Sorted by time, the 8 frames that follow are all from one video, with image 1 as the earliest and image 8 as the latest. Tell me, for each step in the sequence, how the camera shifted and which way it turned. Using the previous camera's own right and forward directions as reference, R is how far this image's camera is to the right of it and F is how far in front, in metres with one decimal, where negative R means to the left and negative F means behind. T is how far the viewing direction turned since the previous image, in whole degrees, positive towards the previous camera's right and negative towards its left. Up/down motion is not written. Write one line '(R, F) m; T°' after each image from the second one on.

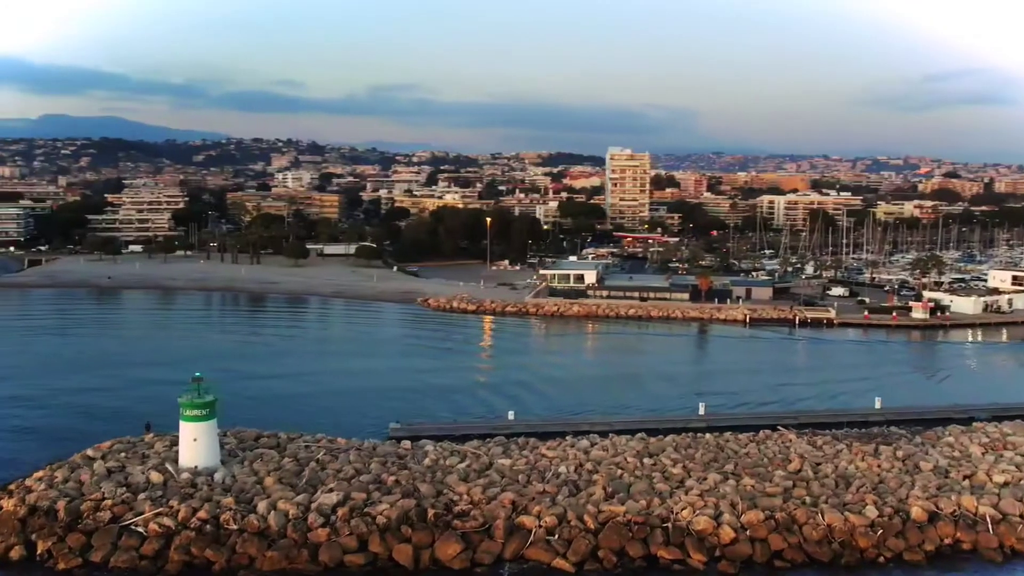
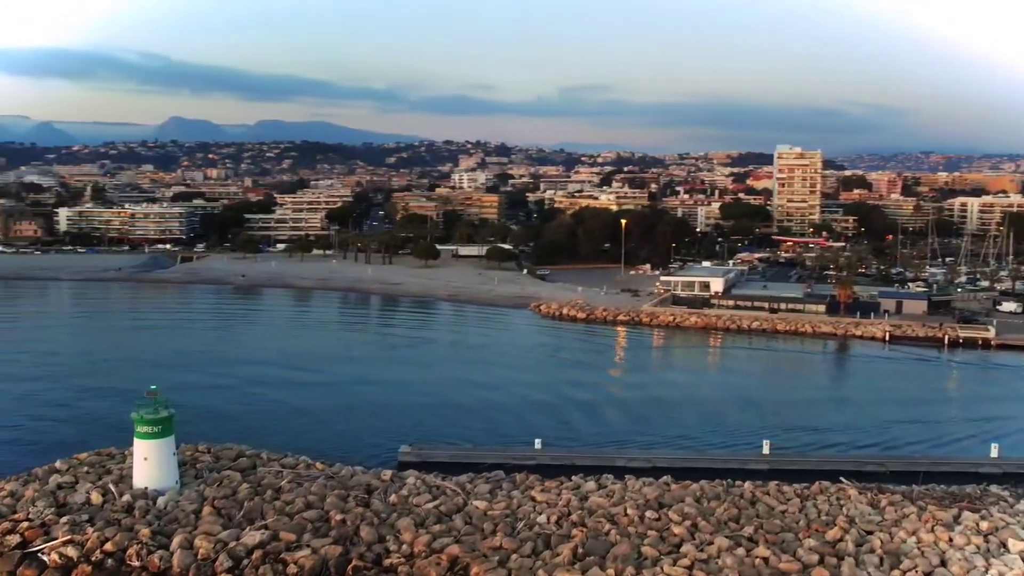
(+2.4, +2.3) m; -12°
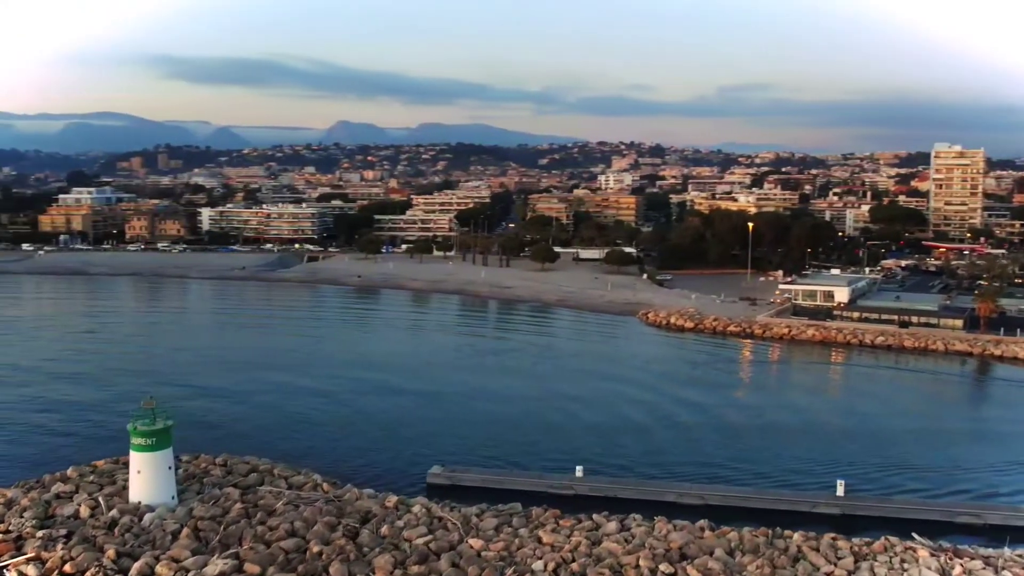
(+1.5, +1.5) m; -9°
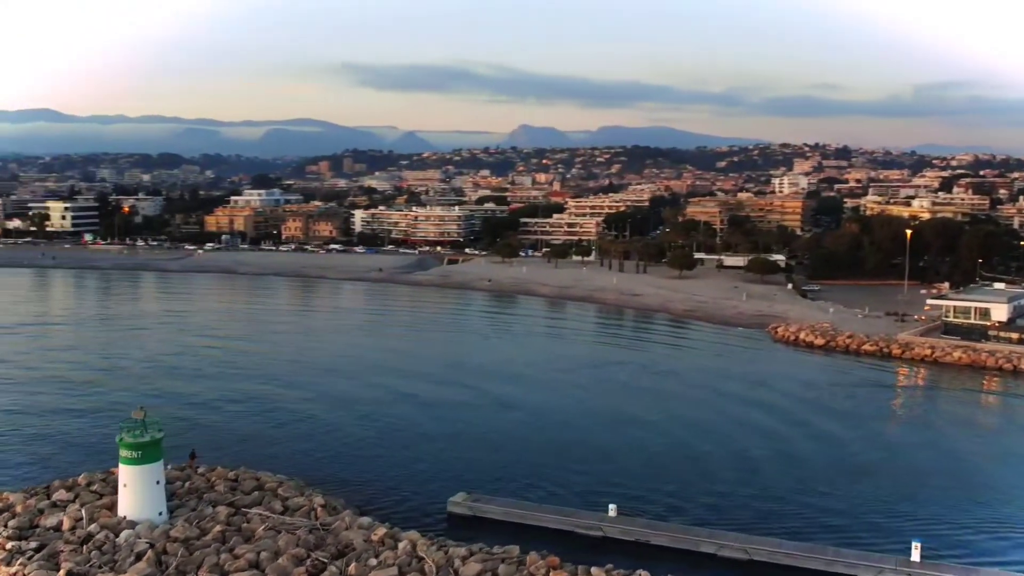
(+1.7, +1.5) m; -11°
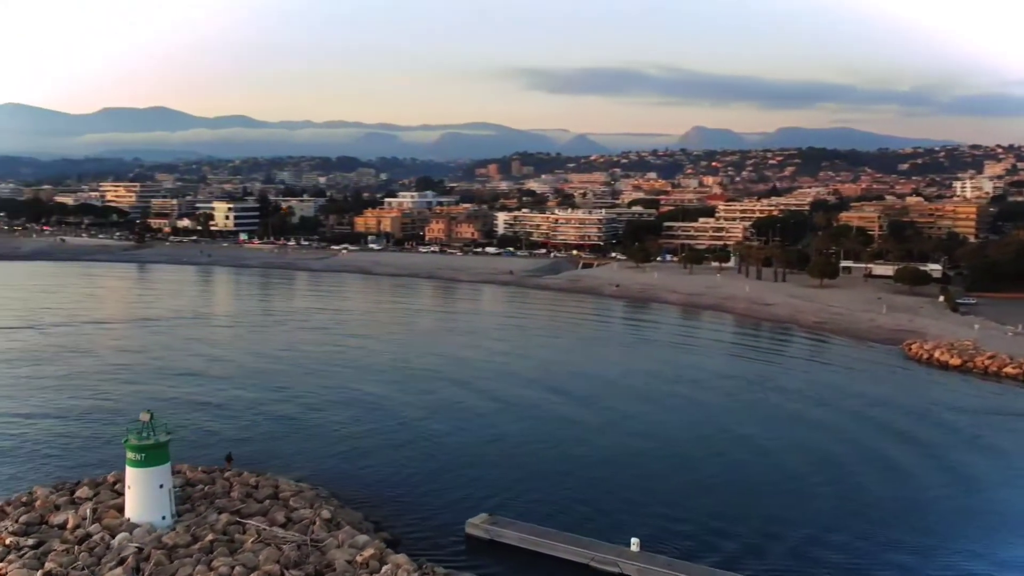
(+1.6, +1.0) m; -10°
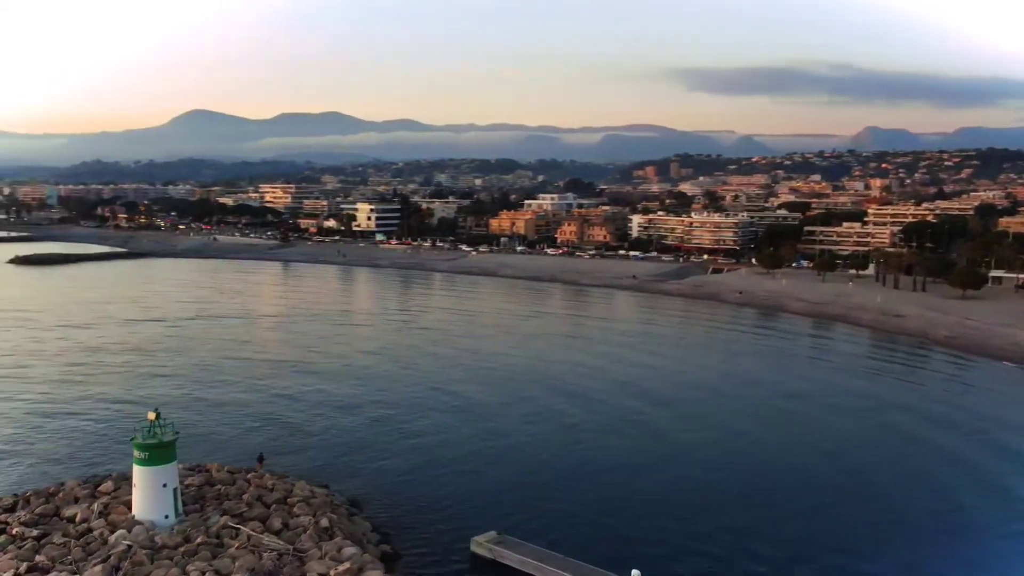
(+1.6, +0.7) m; -9°
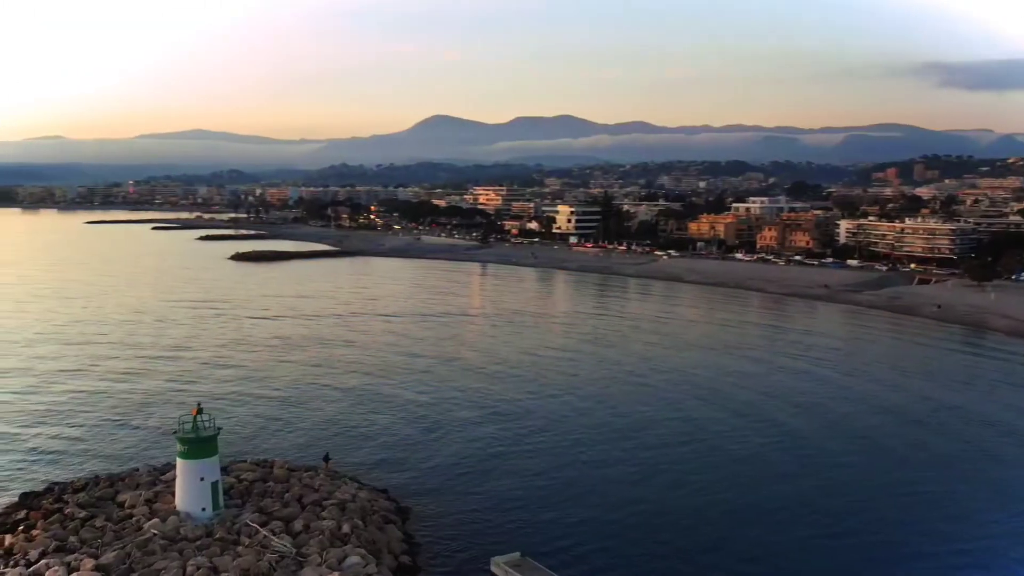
(+2.0, +0.8) m; -13°
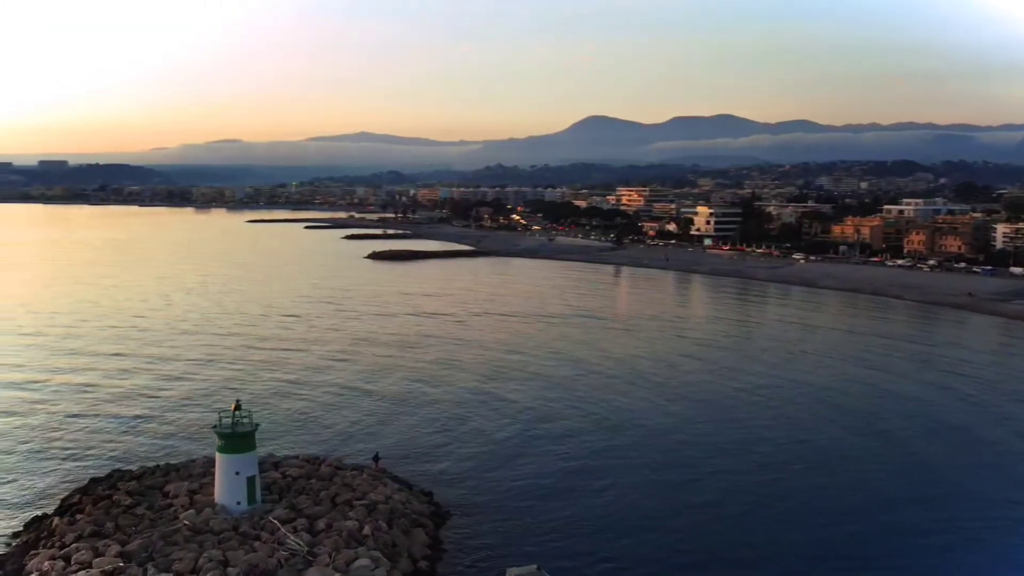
(+1.3, +0.4) m; -9°
